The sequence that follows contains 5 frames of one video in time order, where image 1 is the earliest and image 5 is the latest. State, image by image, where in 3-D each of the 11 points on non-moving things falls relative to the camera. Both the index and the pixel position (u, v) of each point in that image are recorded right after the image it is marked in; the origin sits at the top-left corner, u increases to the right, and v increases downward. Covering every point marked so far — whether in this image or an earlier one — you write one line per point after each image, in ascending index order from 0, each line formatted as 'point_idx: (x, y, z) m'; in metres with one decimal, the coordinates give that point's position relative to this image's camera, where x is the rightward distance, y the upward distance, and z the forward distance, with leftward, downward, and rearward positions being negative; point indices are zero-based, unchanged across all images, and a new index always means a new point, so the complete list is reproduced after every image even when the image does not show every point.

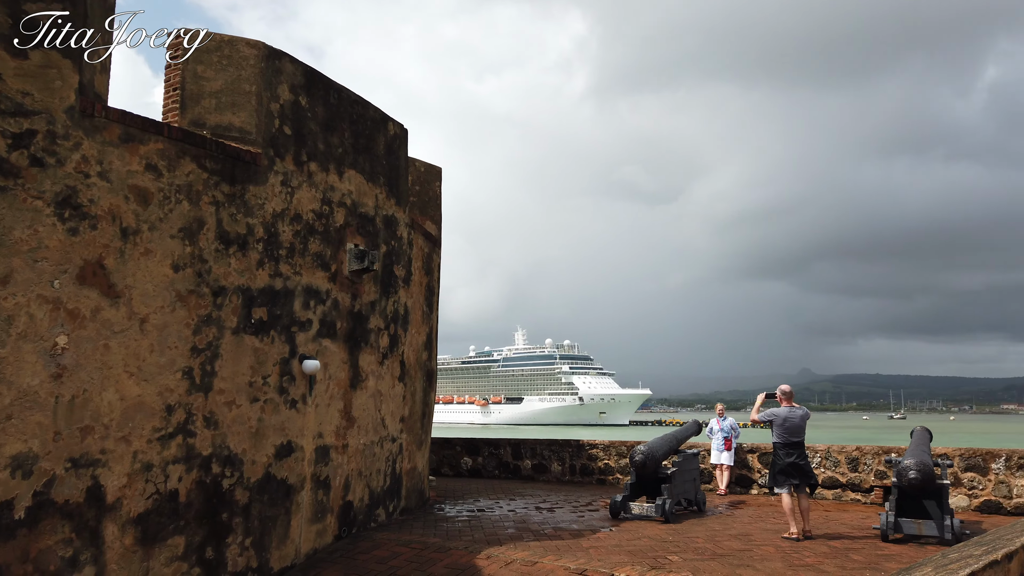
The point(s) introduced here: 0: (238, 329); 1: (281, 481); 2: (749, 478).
0: (-1.9, -0.3, +5.4) m
1: (-1.7, -1.4, +5.7) m
2: (+3.0, -2.4, +9.5) m
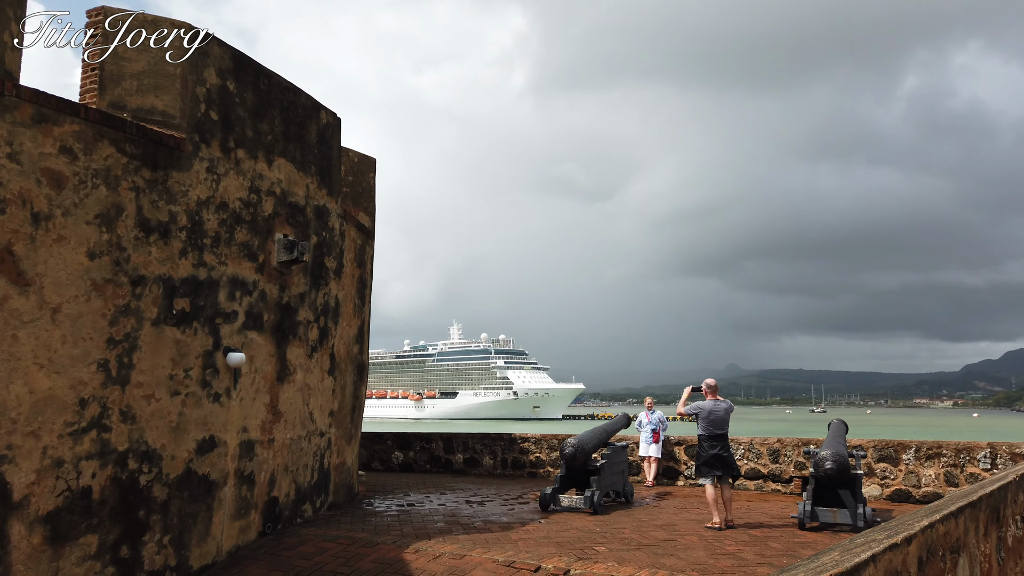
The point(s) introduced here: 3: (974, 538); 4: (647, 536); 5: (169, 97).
0: (-2.4, -0.2, +5.3) m
1: (-2.2, -1.4, +5.5) m
2: (+2.1, -2.3, +9.8) m
3: (+1.3, -0.7, +2.2) m
4: (+1.1, -2.0, +6.1) m
5: (-2.5, +1.4, +5.5) m
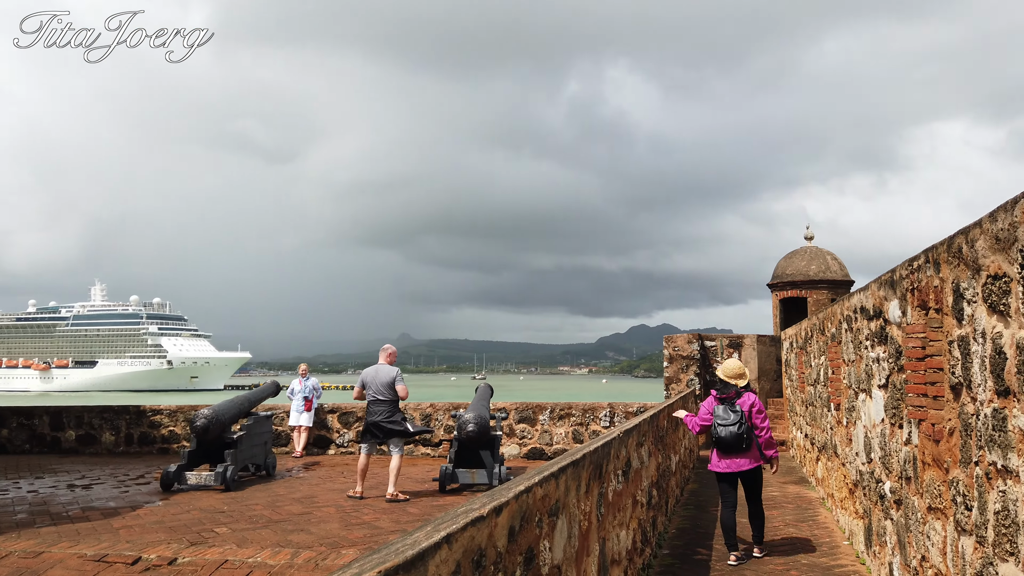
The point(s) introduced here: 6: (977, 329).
0: (-4.5, +0.2, +3.4) m
1: (-4.5, -0.9, +3.7) m
2: (-2.3, -1.8, +9.4) m
3: (+0.2, -0.6, +2.1) m
4: (-1.7, -1.6, +5.6) m
5: (-4.5, +1.8, +3.5) m
6: (+1.3, -0.1, +2.1) m
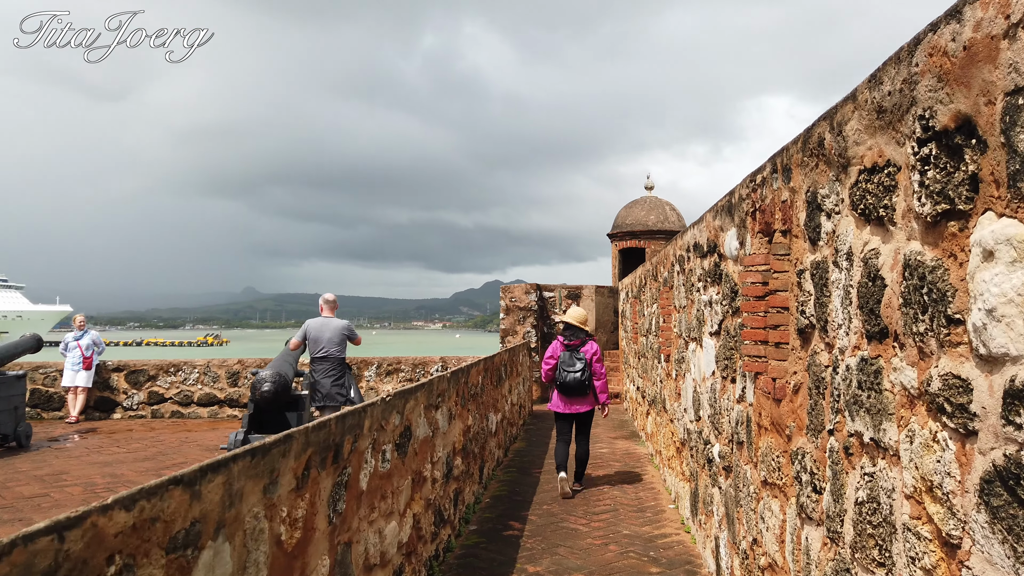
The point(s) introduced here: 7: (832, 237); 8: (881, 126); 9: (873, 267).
0: (-5.2, +0.5, +1.7) m
1: (-5.3, -0.6, +2.1) m
2: (-4.2, -1.2, +8.1) m
3: (-0.4, -0.4, +1.4) m
4: (-3.0, -1.2, +4.5) m
5: (-5.3, +2.1, +1.7) m
6: (+0.7, +0.1, +1.5) m
7: (+0.7, +0.1, +1.6) m
8: (+0.6, +0.3, +1.3) m
9: (+0.6, 0.0, +1.4) m
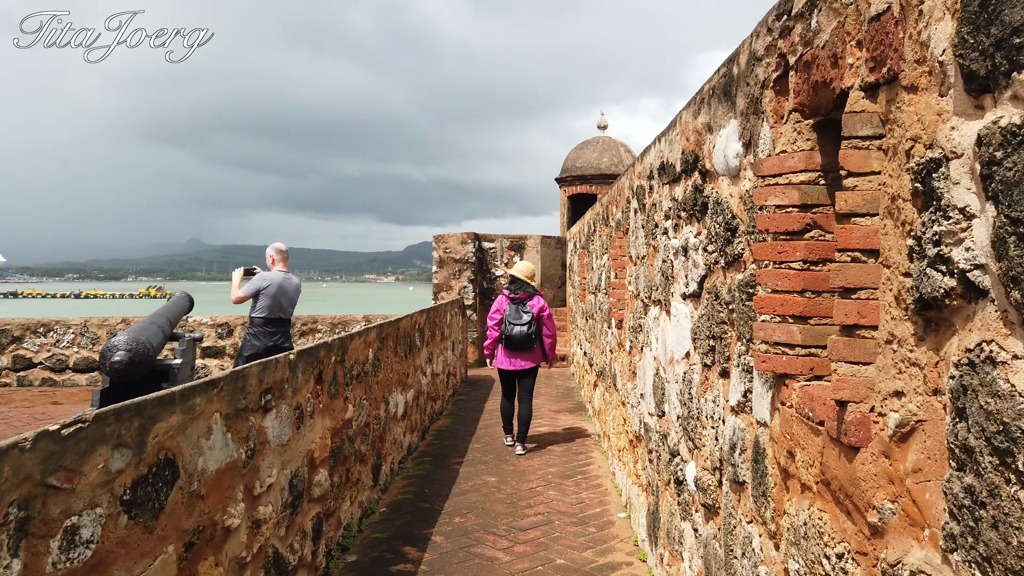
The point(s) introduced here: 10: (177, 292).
0: (-5.5, +0.6, +0.3) m
1: (-5.6, -0.5, +0.7) m
2: (-4.9, -0.7, +6.8) m
3: (-0.7, -0.3, +0.3) m
4: (-3.4, -0.9, +3.3) m
5: (-5.5, +2.2, +0.2) m
6: (+0.4, +0.1, +0.5) m
7: (+0.4, +0.2, +0.5) m
8: (+0.4, +0.3, +0.3) m
9: (+0.4, +0.1, +0.3) m
10: (-2.5, 0.0, +5.6) m
